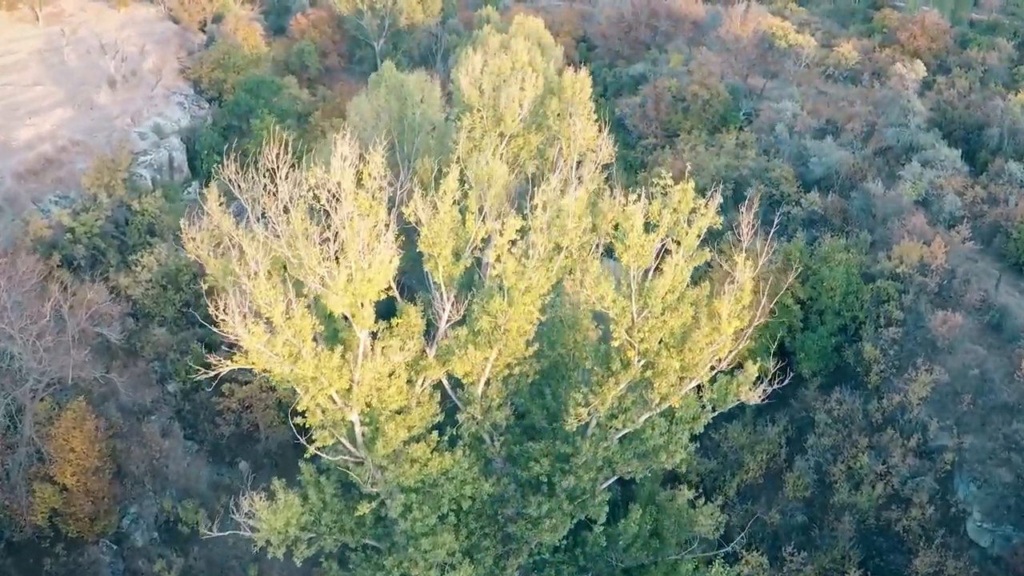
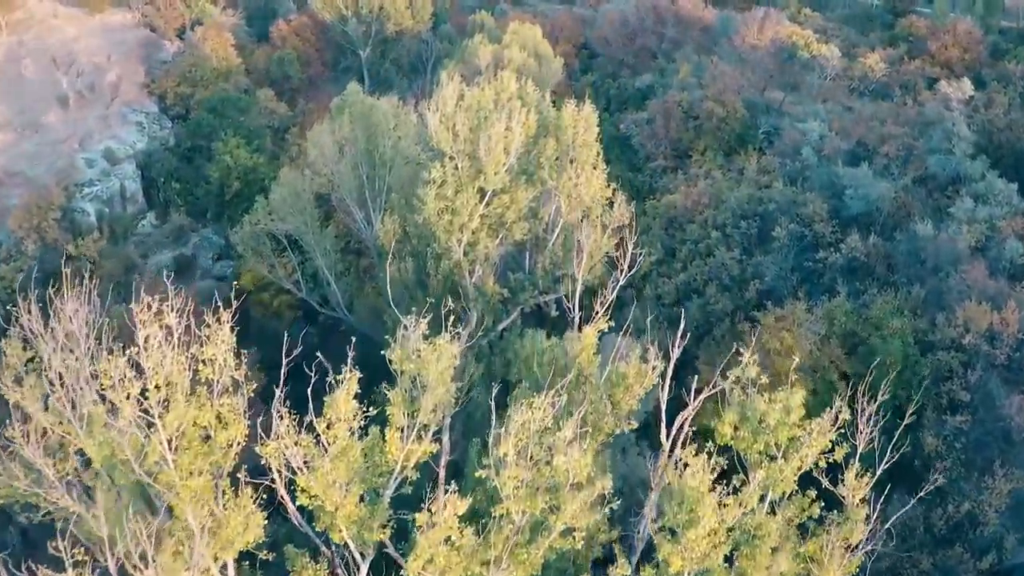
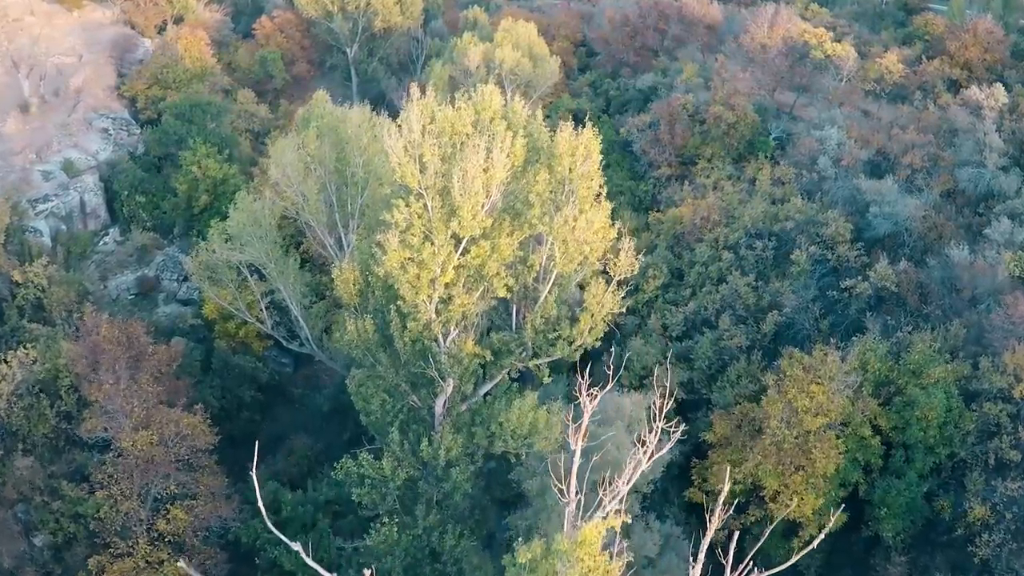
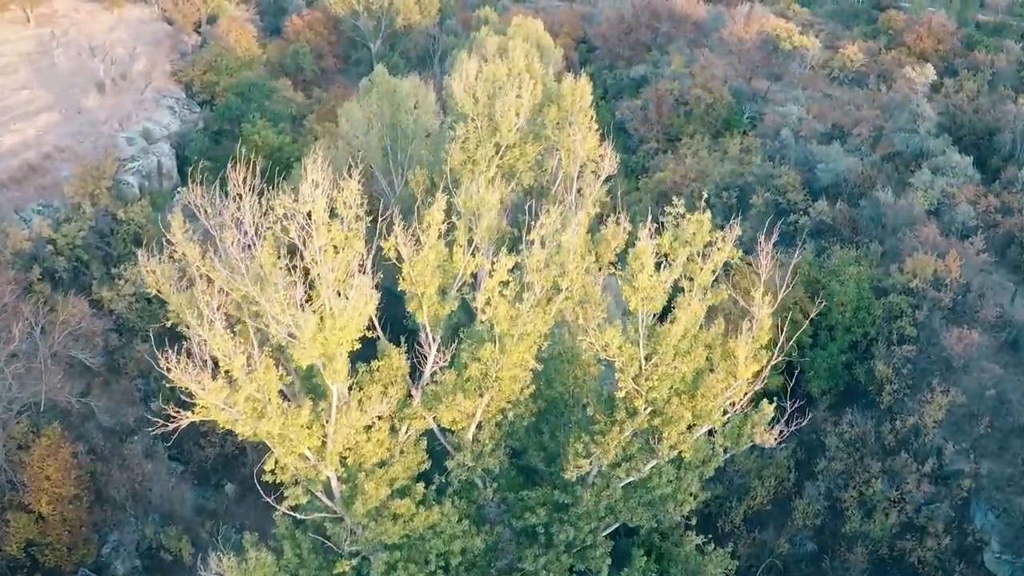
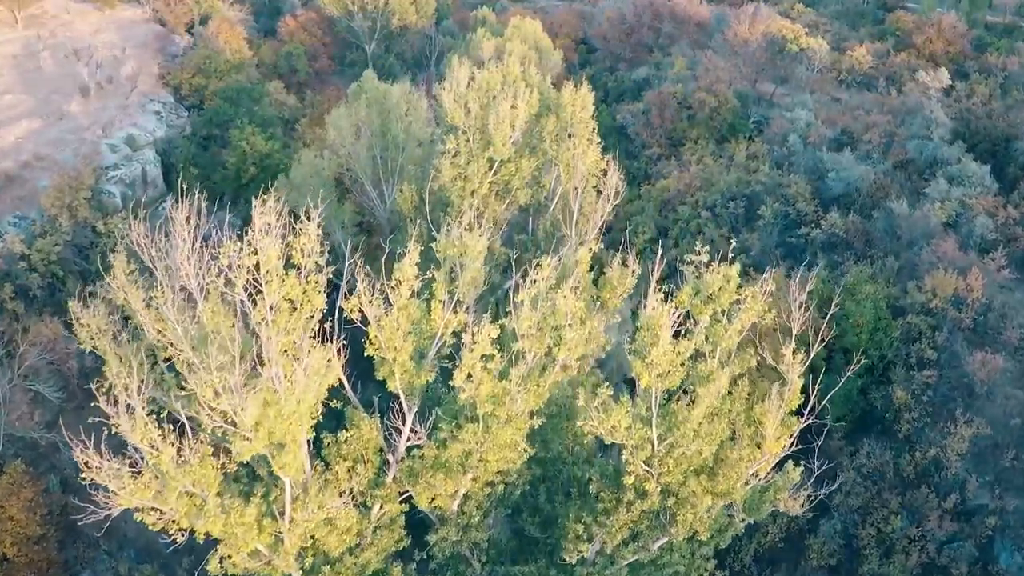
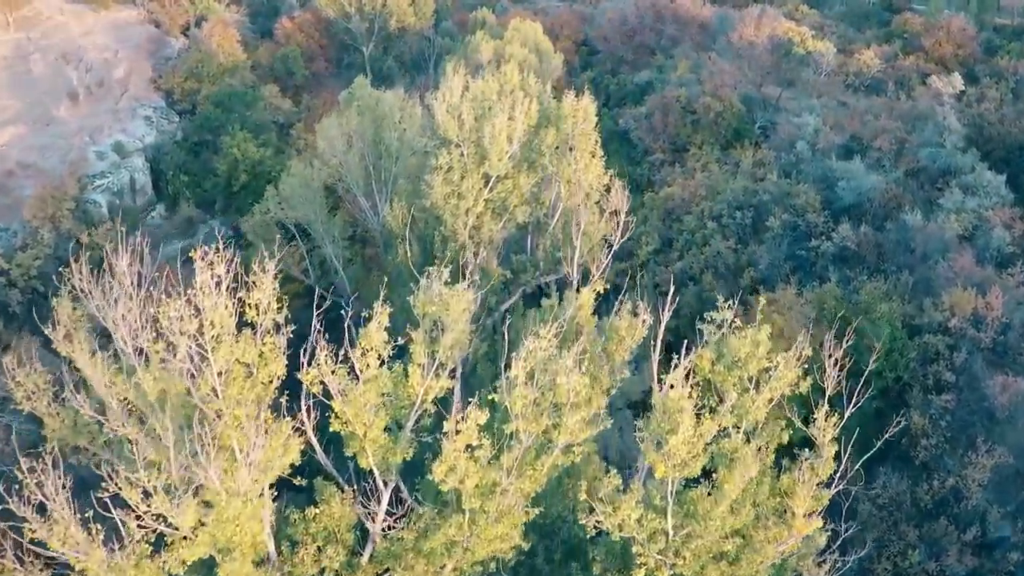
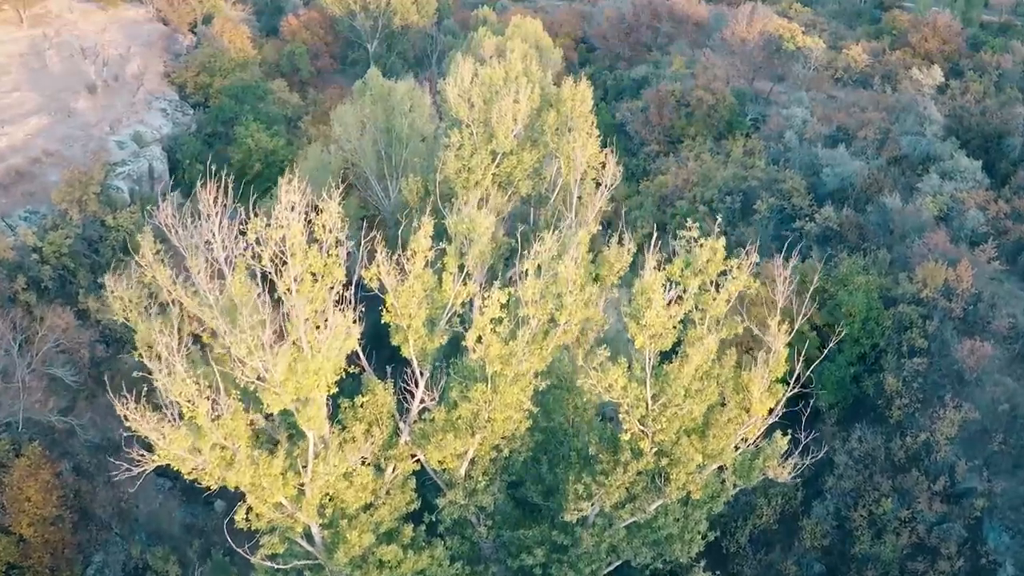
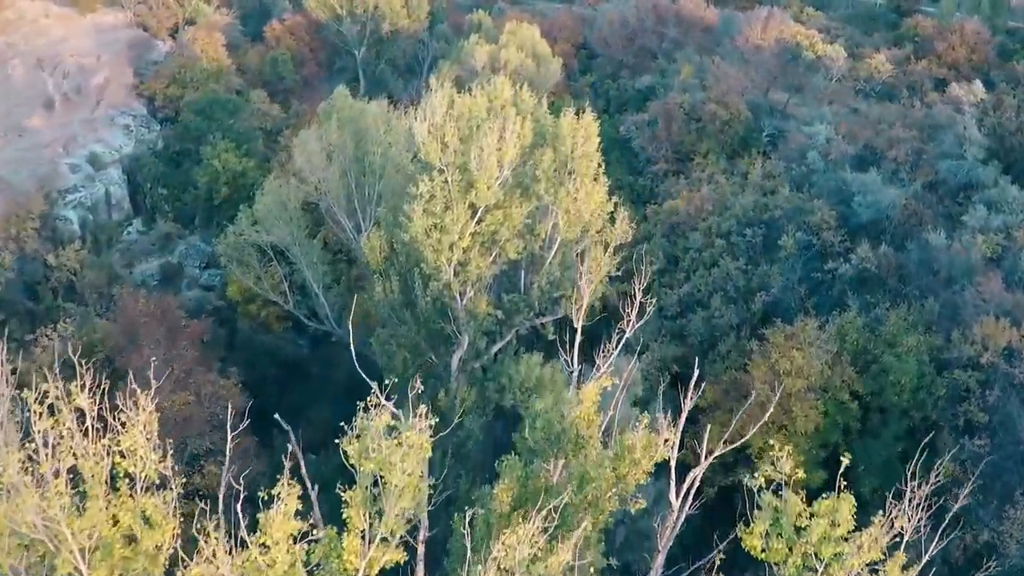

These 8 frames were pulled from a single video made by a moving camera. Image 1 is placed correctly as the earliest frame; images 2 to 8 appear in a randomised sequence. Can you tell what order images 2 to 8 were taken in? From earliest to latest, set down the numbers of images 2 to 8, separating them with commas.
4, 7, 5, 6, 2, 8, 3
